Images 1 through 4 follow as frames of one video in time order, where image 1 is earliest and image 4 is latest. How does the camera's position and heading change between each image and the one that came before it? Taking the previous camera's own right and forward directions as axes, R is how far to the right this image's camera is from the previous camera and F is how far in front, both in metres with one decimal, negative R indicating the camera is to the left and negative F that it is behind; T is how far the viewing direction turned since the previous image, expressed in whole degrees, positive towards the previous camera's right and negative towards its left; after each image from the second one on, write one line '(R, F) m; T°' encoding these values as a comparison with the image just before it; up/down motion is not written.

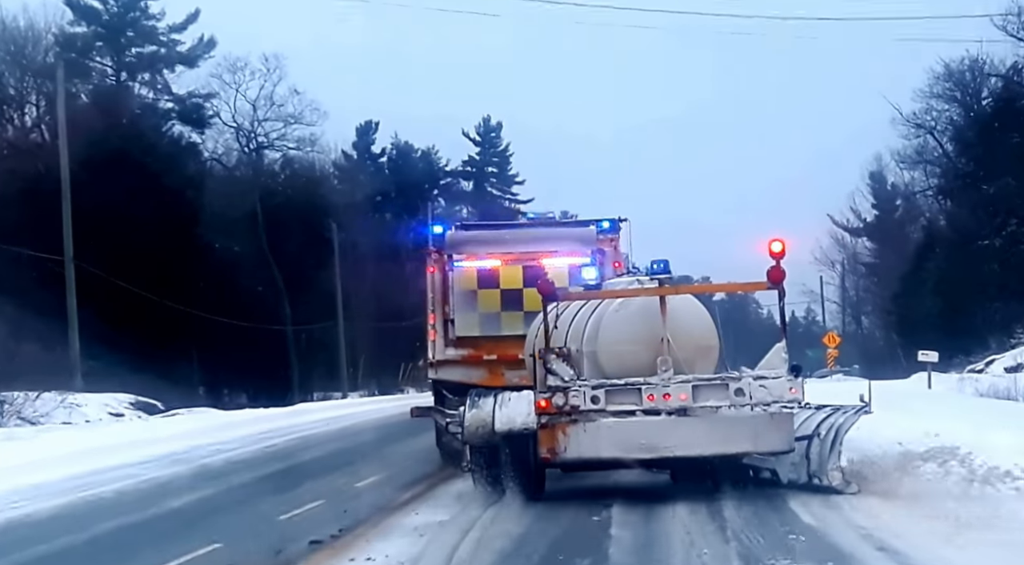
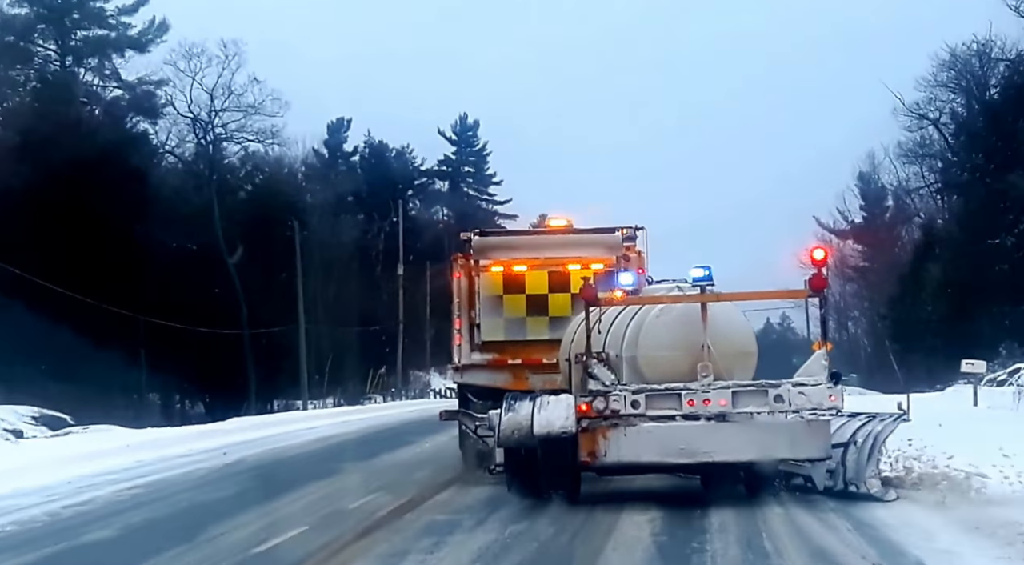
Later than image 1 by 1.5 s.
(-2.3, +0.2) m; +9°
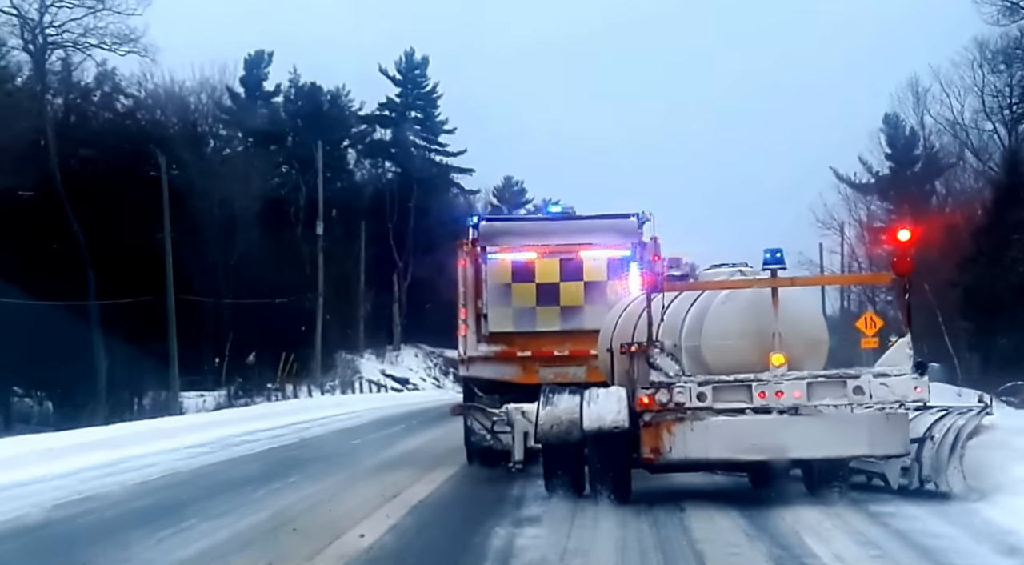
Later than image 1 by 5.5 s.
(-2.9, +2.0) m; +14°
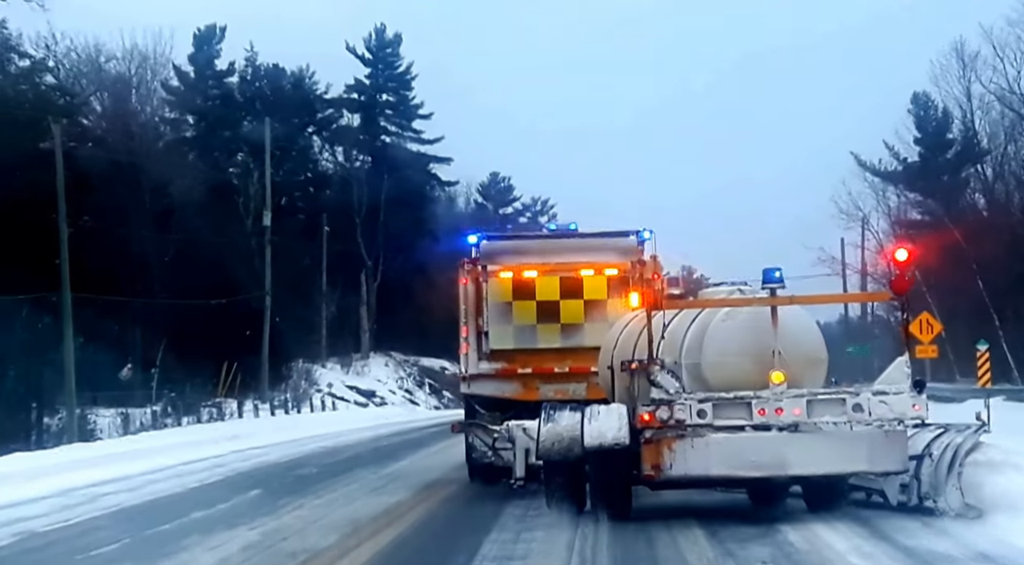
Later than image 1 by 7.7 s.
(-0.1, 0.0) m; 0°
